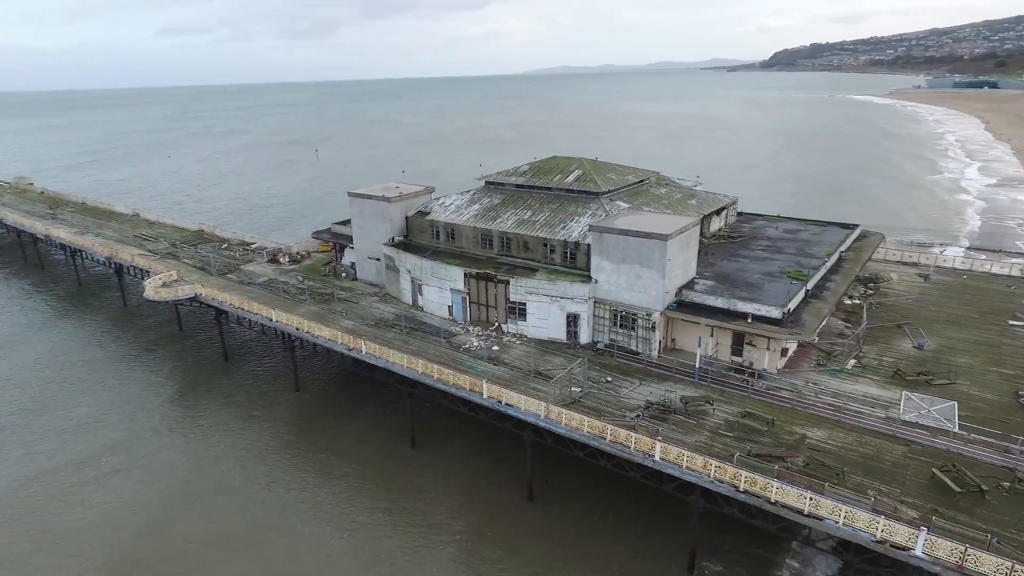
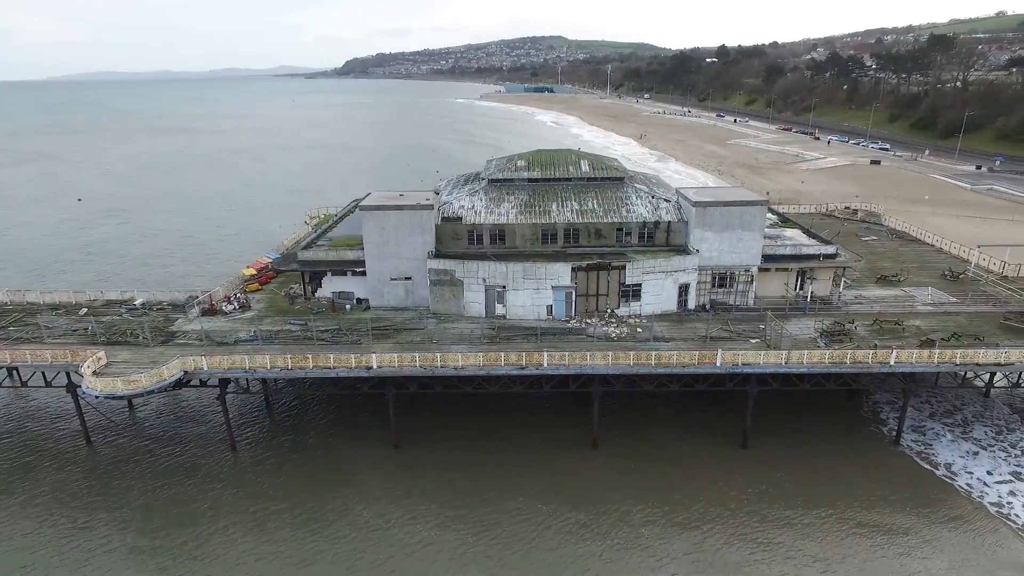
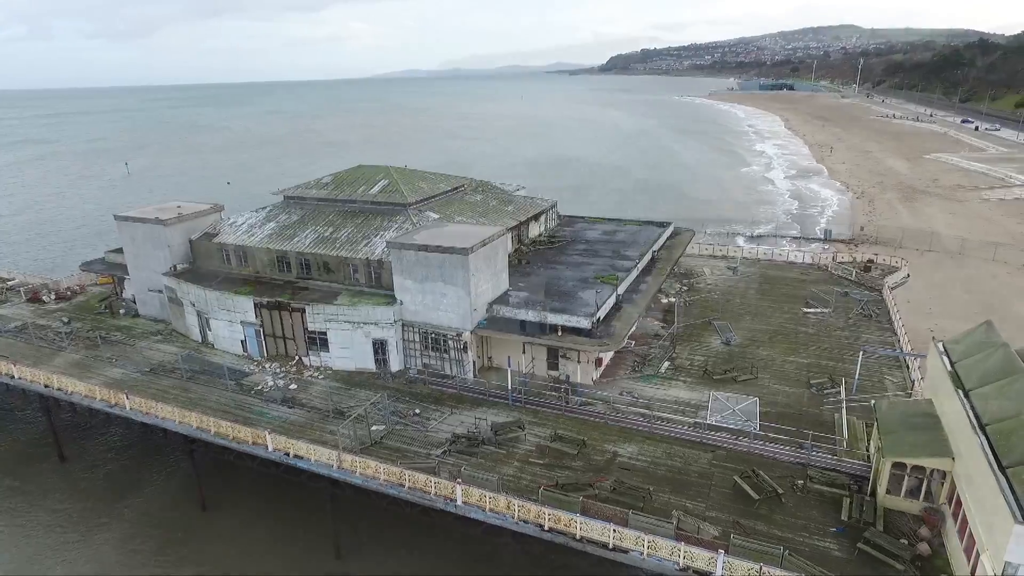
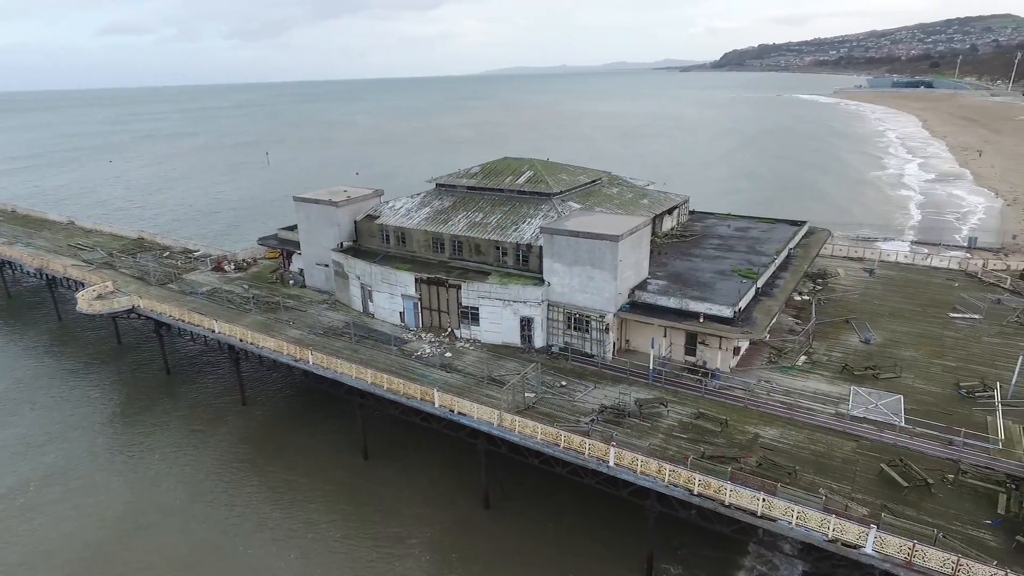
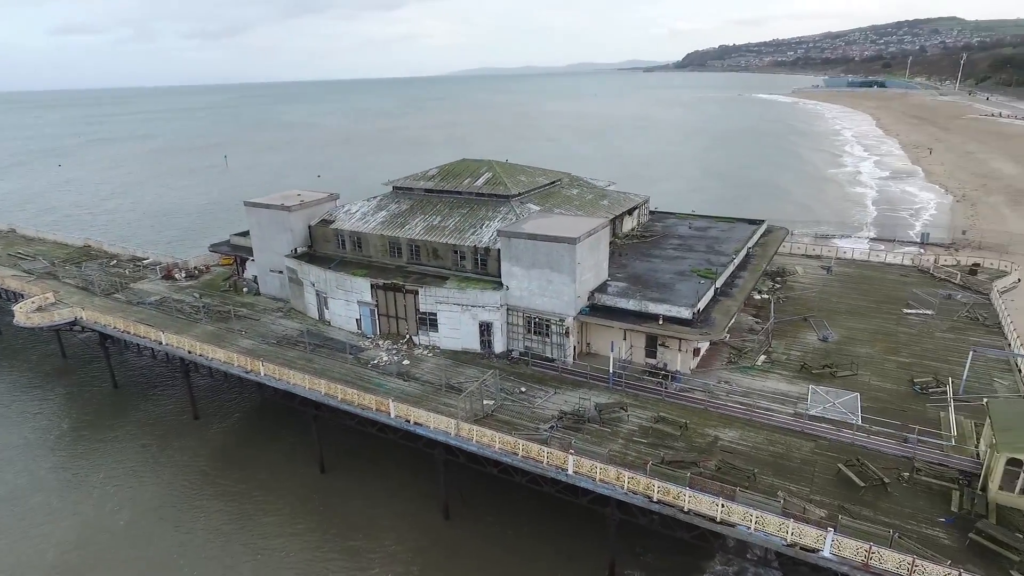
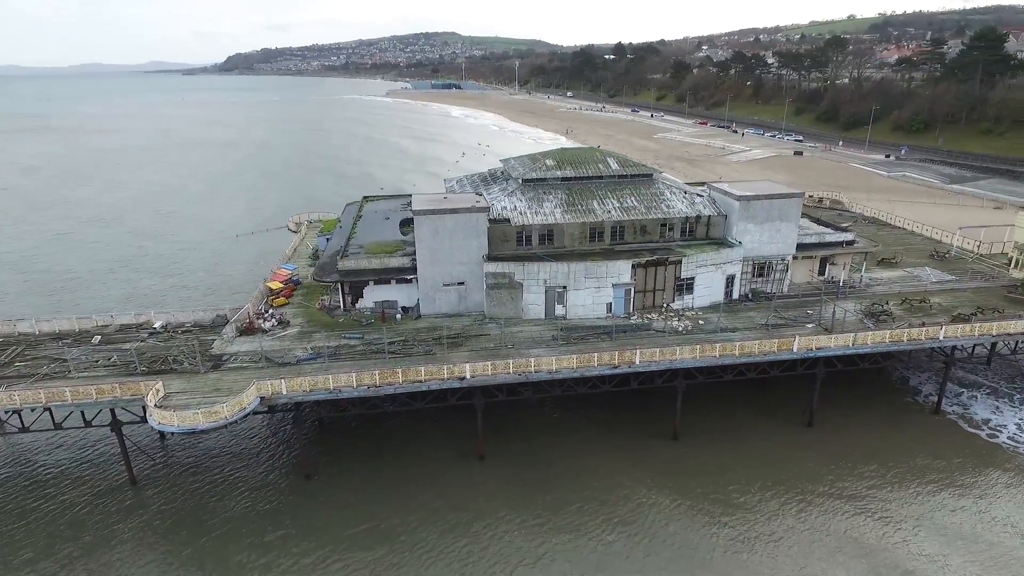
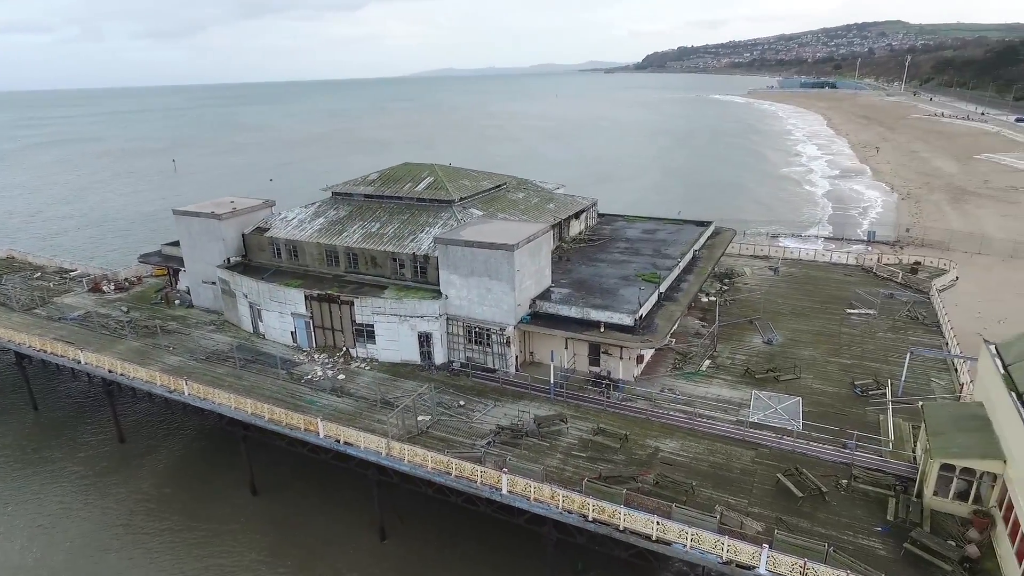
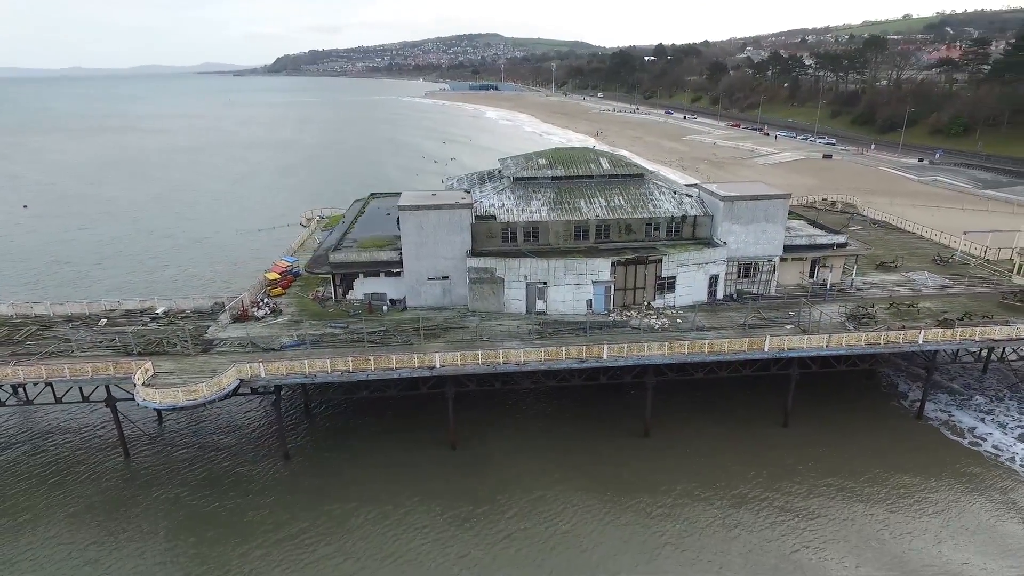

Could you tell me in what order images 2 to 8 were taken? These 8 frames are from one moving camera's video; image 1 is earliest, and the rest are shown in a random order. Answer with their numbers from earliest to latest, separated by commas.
4, 5, 7, 3, 2, 8, 6
